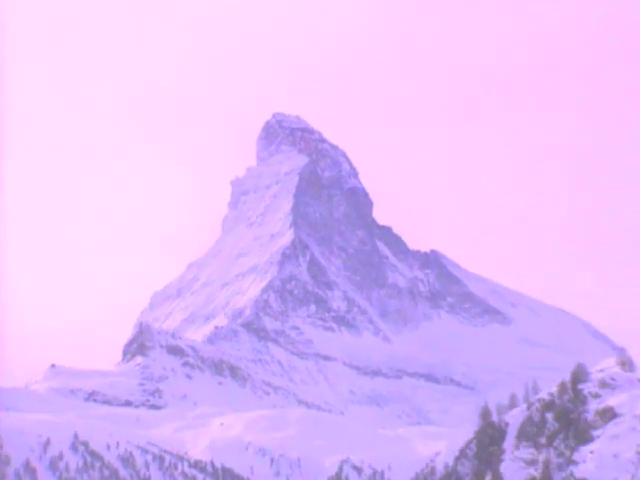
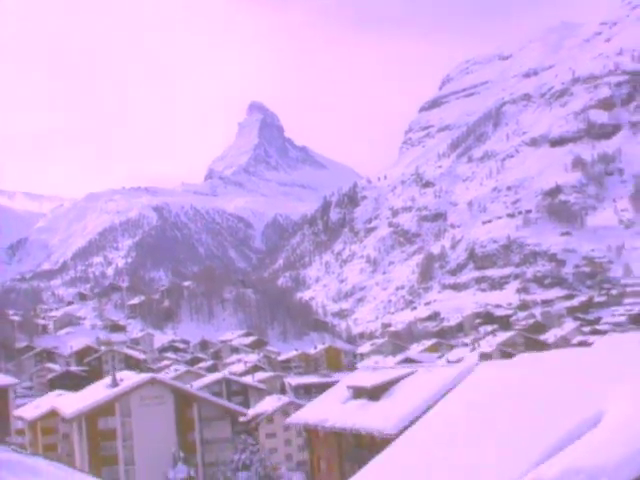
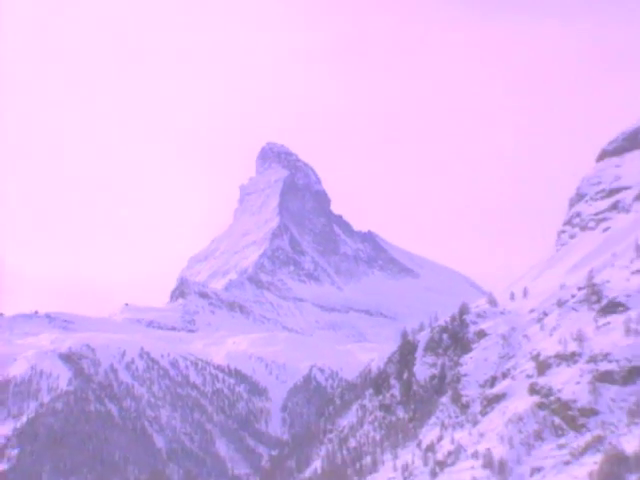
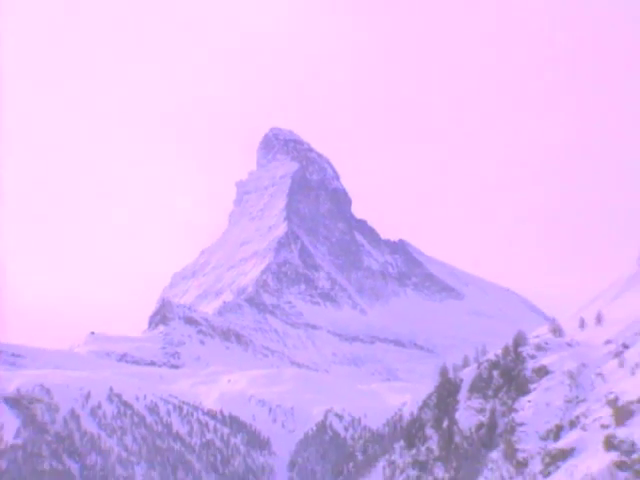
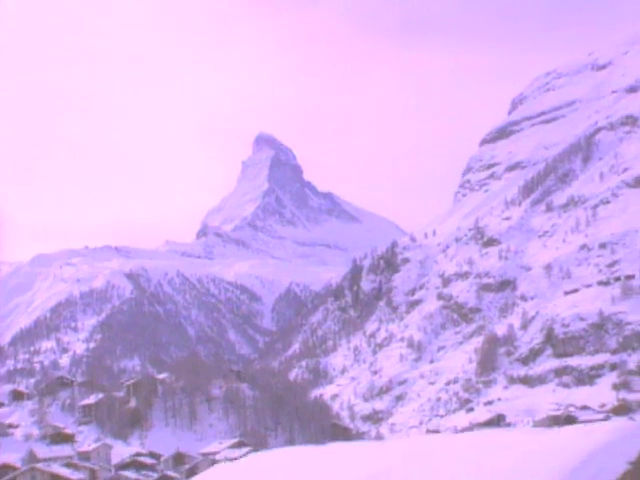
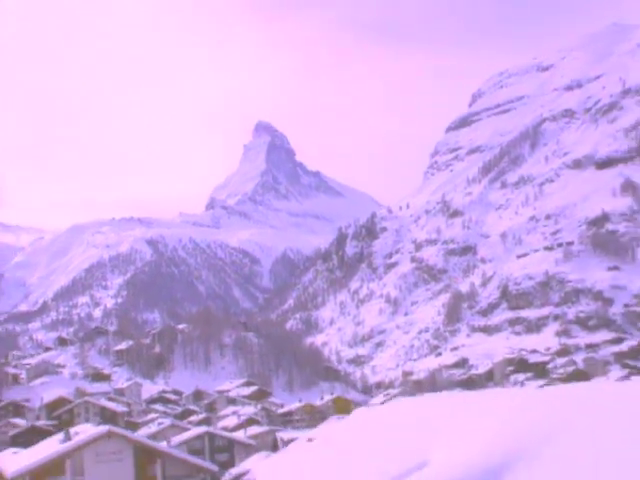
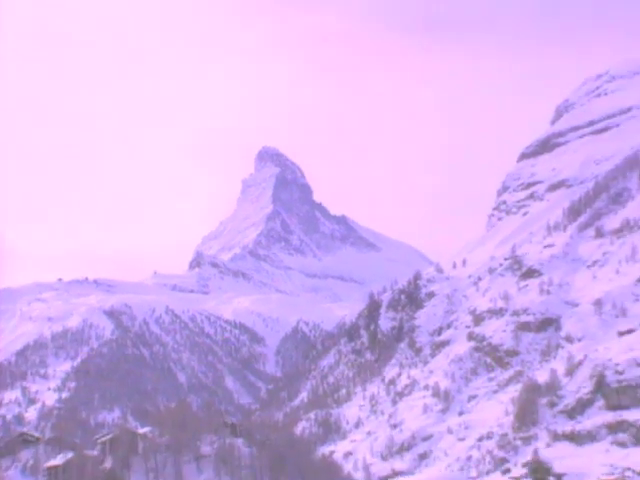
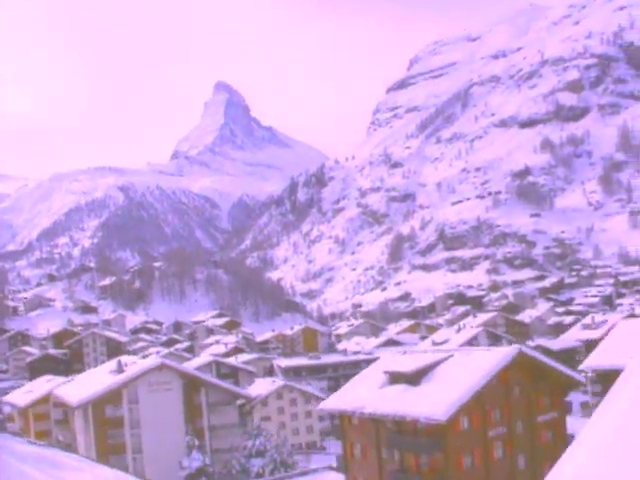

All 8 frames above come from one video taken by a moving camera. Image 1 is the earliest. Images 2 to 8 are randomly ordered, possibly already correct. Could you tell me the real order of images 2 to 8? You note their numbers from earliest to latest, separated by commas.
4, 3, 7, 5, 6, 2, 8
